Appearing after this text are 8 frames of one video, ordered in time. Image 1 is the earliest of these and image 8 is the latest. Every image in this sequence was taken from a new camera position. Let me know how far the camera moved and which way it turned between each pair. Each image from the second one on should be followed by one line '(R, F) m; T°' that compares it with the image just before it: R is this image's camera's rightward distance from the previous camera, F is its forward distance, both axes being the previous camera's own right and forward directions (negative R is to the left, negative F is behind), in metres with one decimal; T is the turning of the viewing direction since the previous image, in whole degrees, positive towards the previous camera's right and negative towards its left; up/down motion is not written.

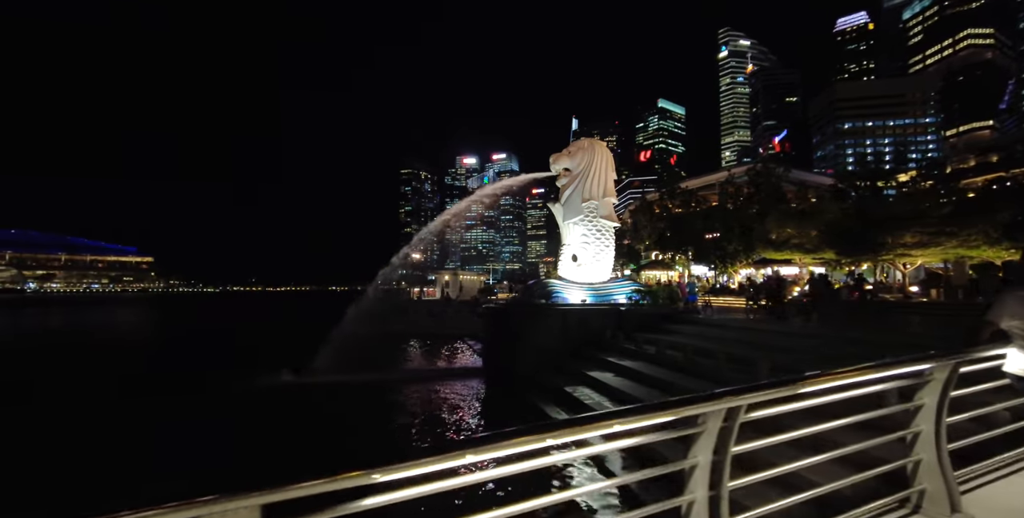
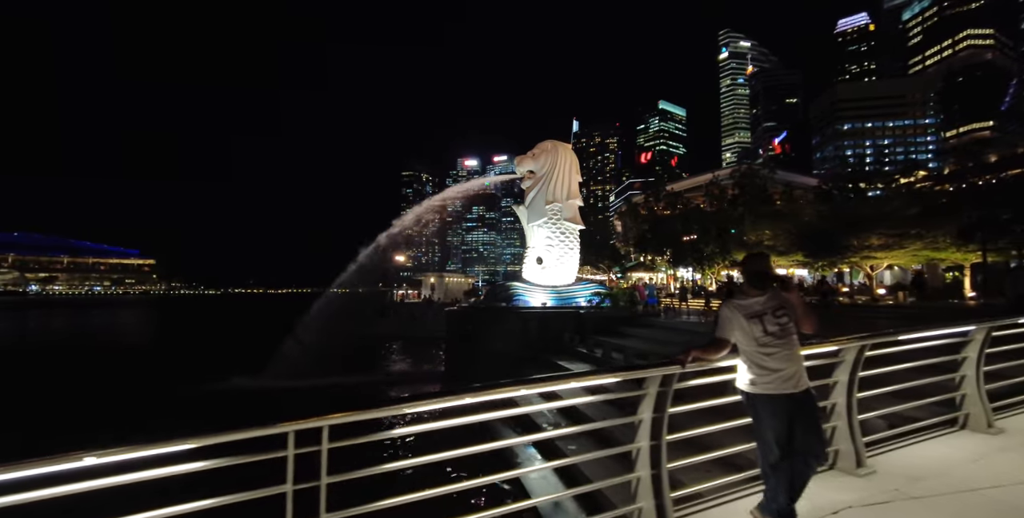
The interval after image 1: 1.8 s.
(+1.8, +0.1) m; 0°
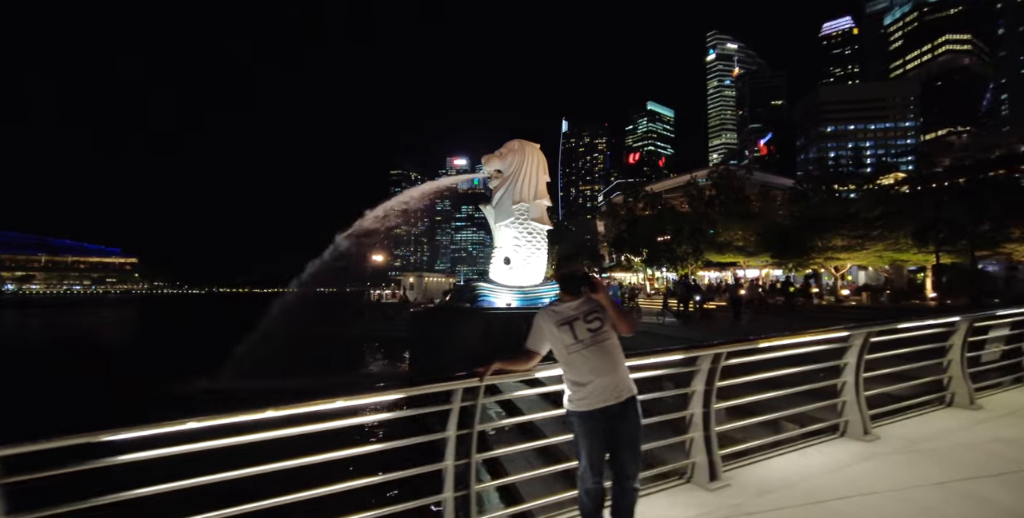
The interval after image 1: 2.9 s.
(+1.1, +0.1) m; +1°
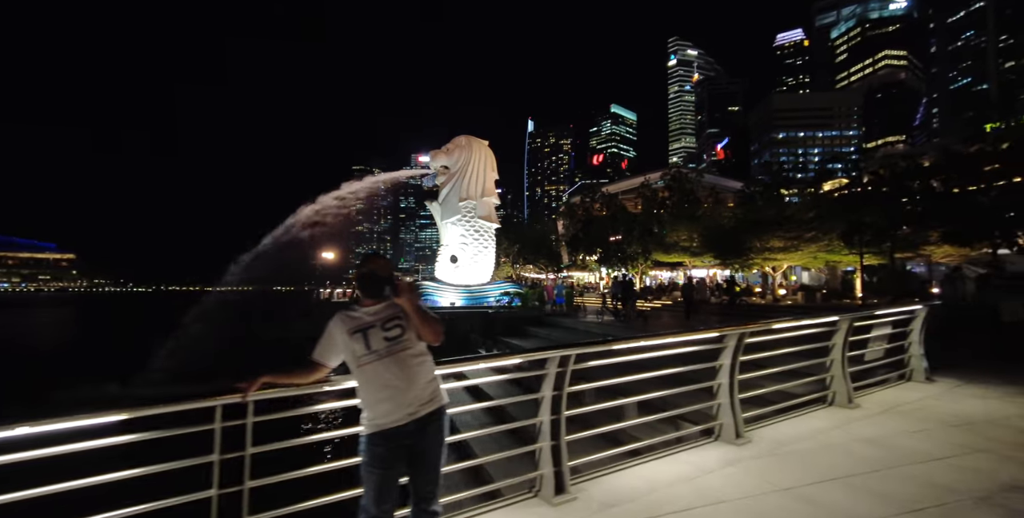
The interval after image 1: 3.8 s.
(+0.9, +0.2) m; +4°
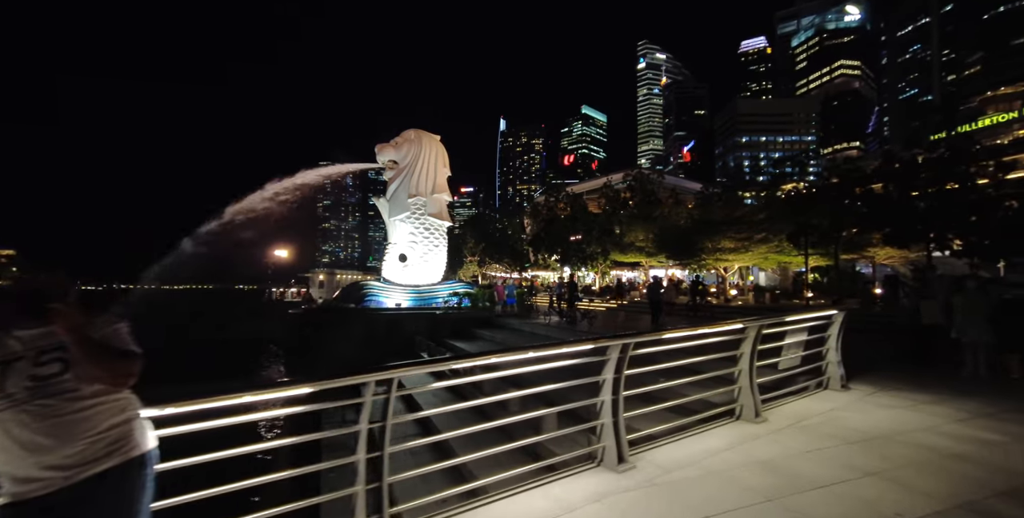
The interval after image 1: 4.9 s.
(+0.9, +0.5) m; +4°
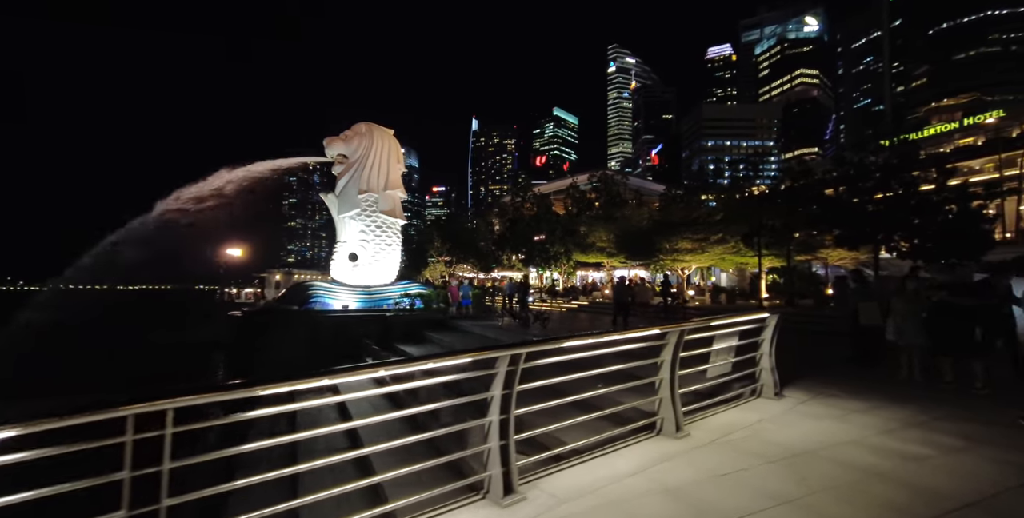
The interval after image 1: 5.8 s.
(+0.7, +0.5) m; +4°
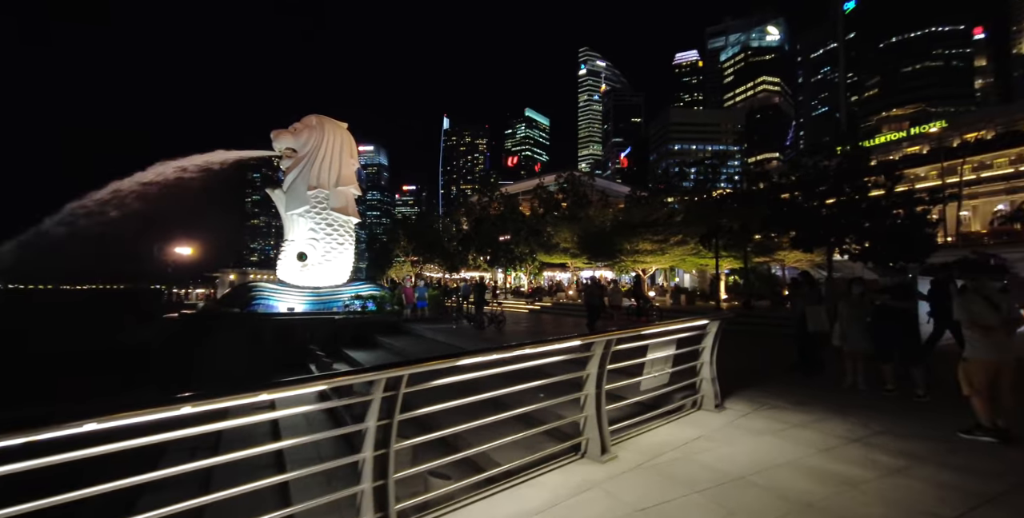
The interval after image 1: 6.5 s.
(+0.5, +0.5) m; +4°
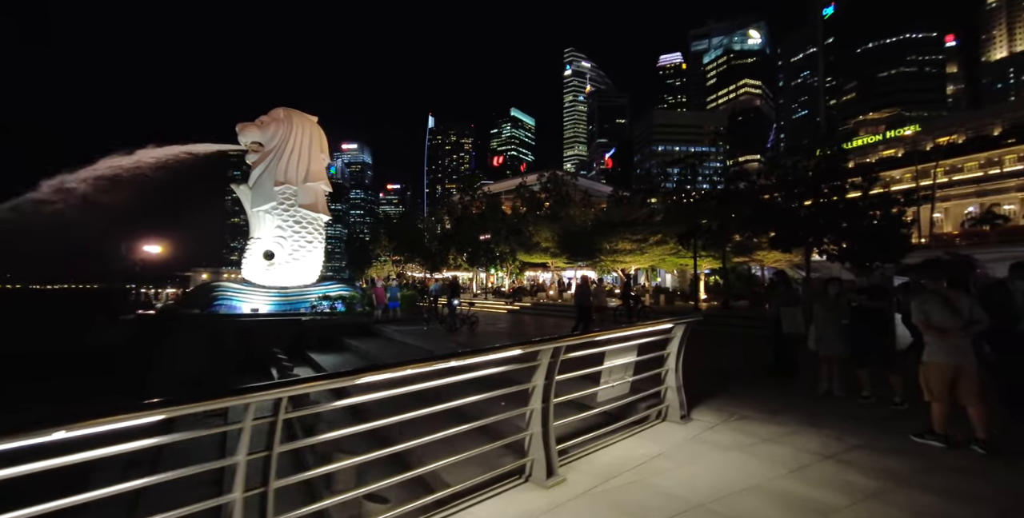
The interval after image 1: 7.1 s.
(+0.4, +0.4) m; +2°
